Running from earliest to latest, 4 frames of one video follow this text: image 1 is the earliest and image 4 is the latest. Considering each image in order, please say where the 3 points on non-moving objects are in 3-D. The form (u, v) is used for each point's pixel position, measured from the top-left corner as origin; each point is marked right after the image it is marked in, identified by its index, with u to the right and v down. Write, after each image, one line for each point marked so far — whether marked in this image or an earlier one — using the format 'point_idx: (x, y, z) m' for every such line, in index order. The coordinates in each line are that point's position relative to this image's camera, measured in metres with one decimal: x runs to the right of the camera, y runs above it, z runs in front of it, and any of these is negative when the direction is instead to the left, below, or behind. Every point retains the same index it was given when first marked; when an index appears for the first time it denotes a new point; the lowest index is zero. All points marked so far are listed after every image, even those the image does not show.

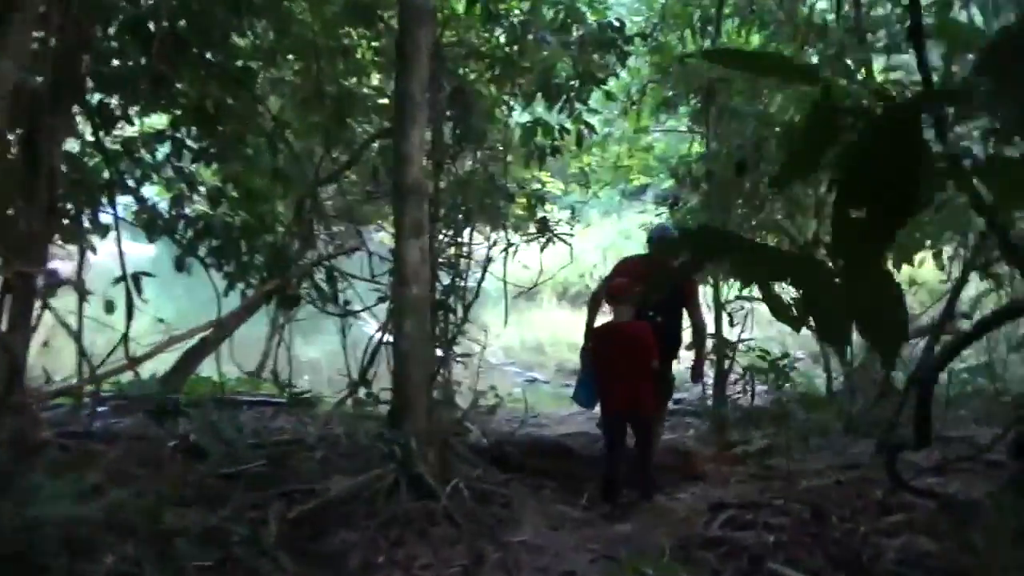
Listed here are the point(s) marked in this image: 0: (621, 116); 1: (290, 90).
0: (+1.2, +1.8, +8.1) m
1: (-1.7, +1.5, +5.9) m
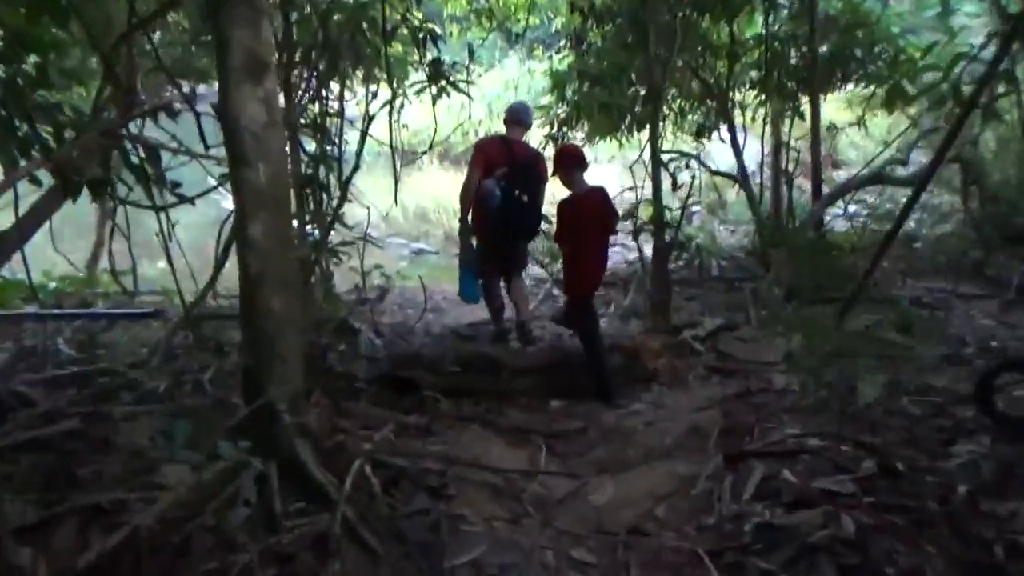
0: (0.0, +3.1, +6.7) m
1: (-2.5, +2.2, +4.2) m
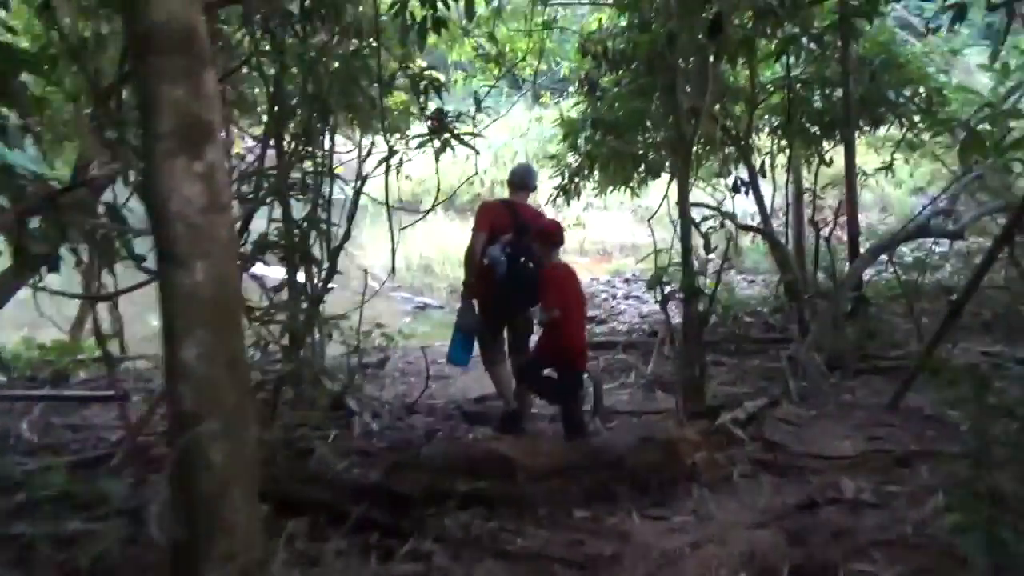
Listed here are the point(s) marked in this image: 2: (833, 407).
0: (0.0, +2.6, +6.3) m
1: (-2.4, +1.8, +3.8) m
2: (+1.7, -0.6, +3.9) m
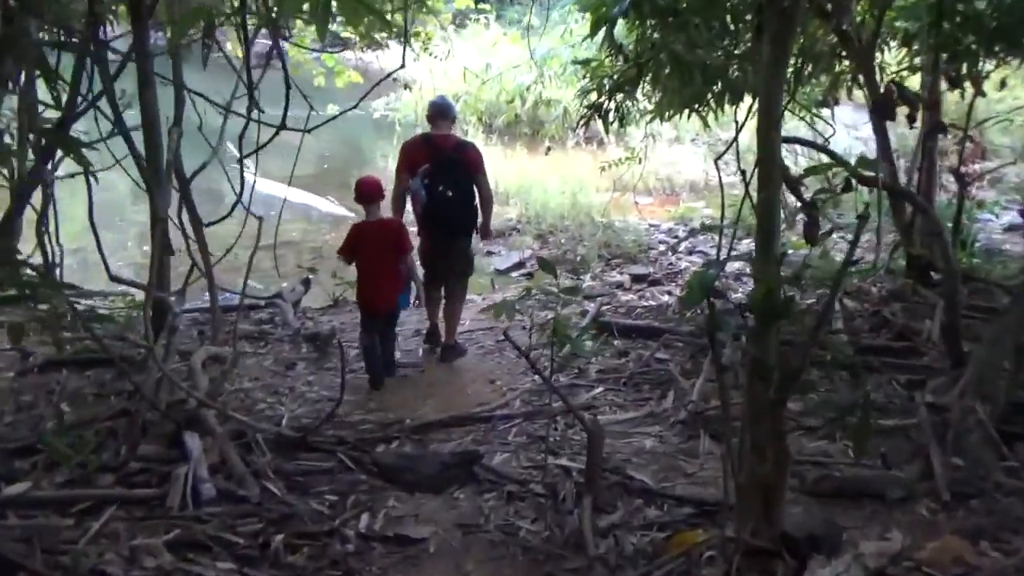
0: (+0.2, +2.8, +4.3) m
1: (-2.6, +2.0, +2.1) m
2: (+1.4, -0.7, +2.0) m
